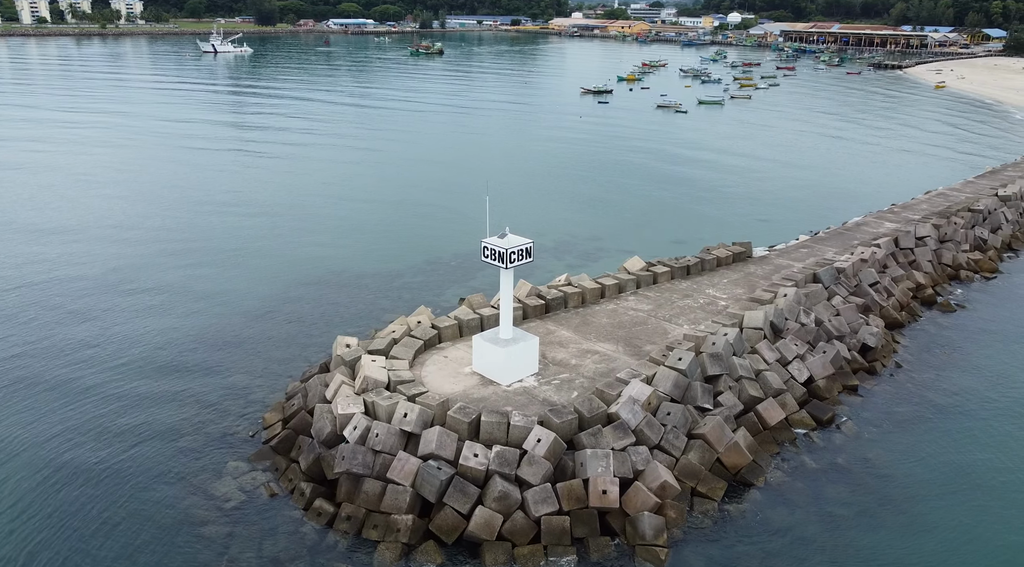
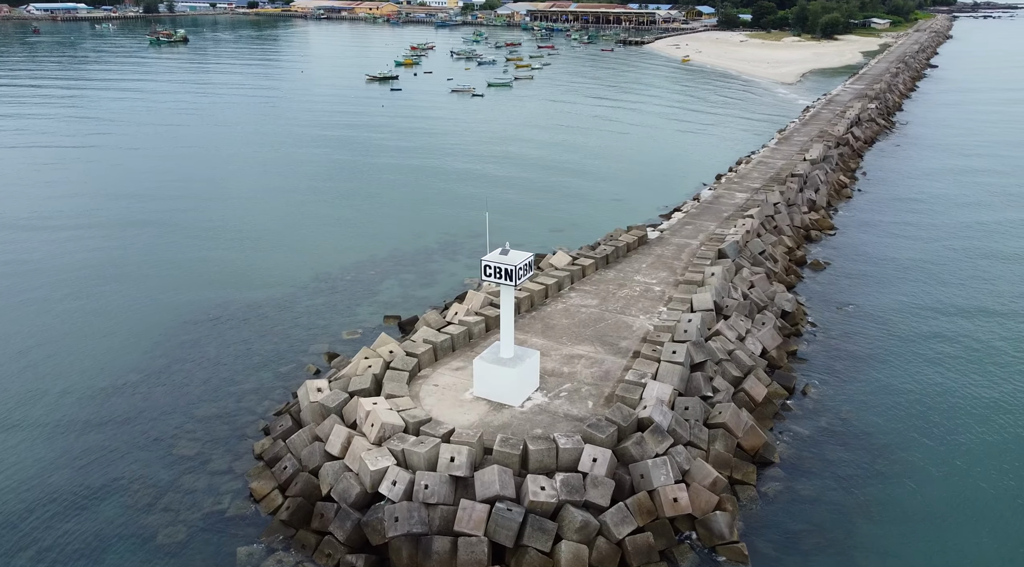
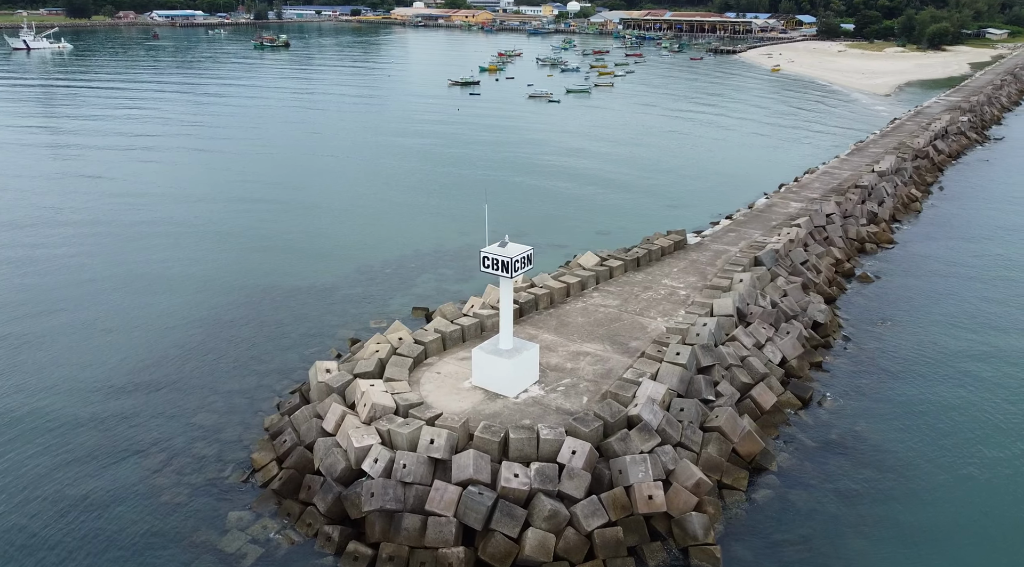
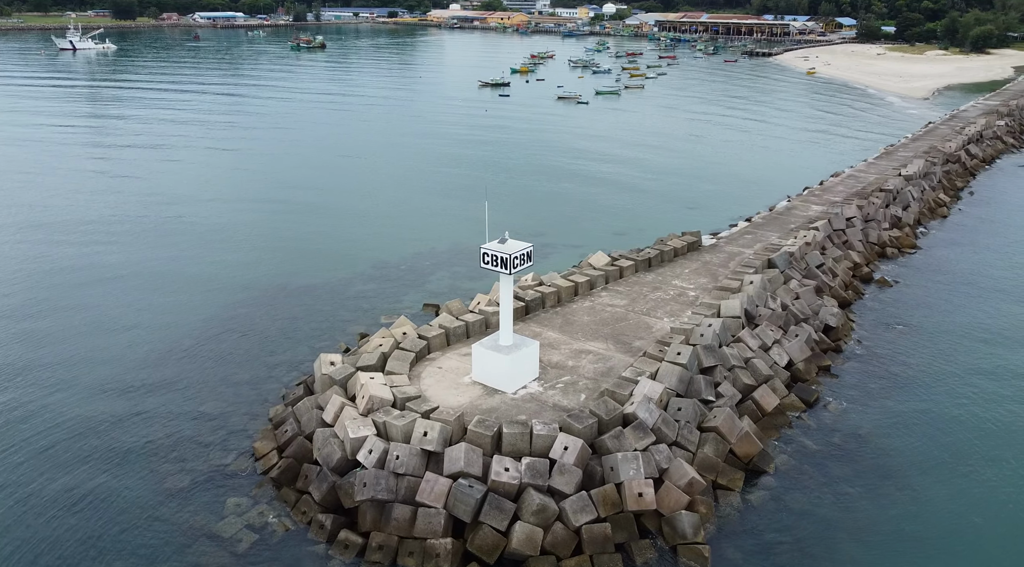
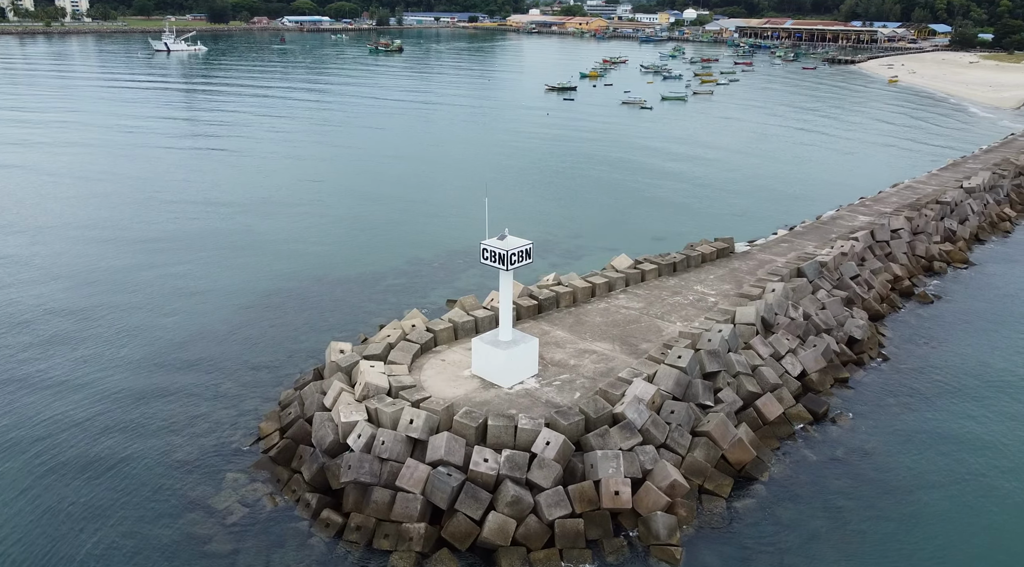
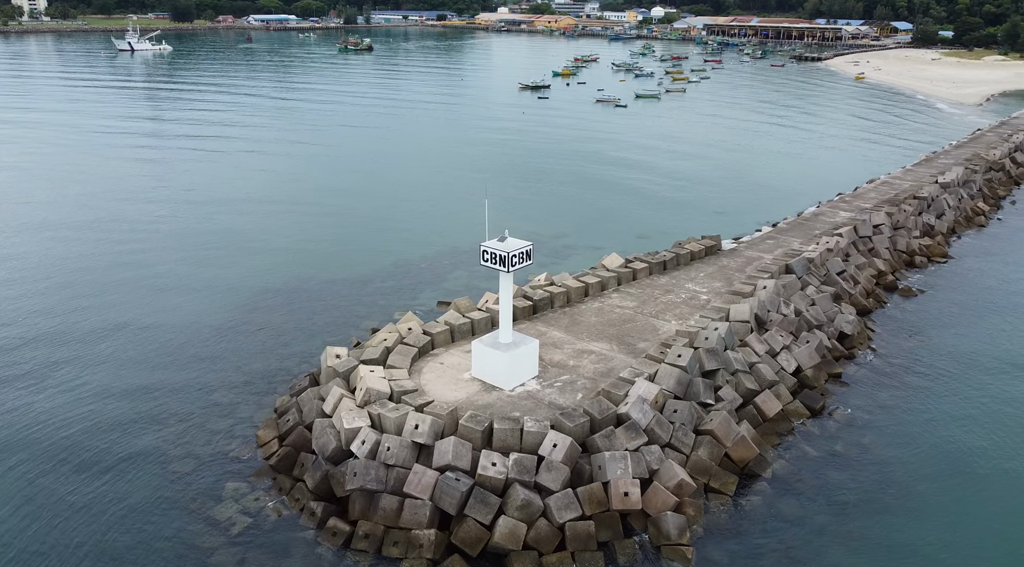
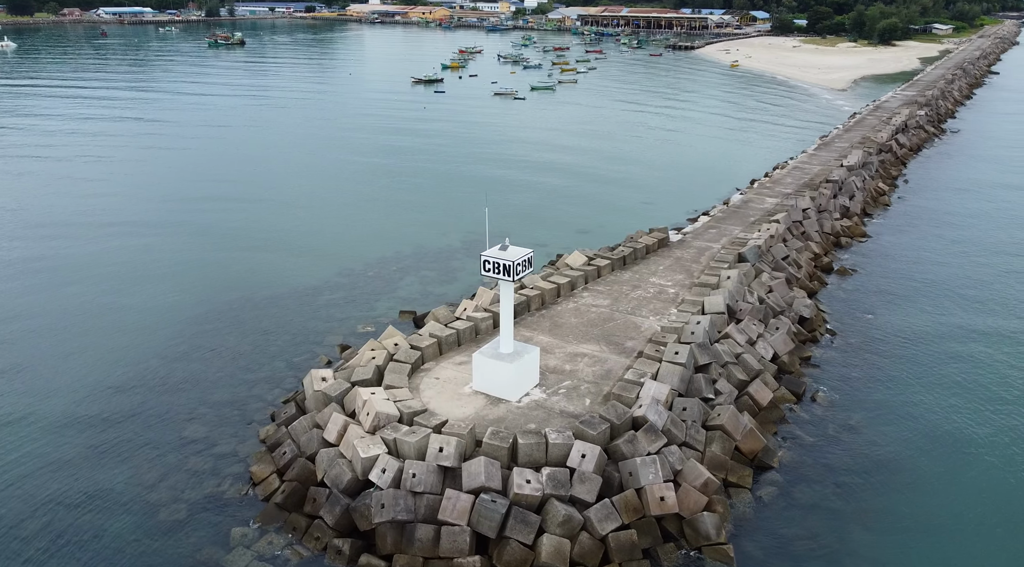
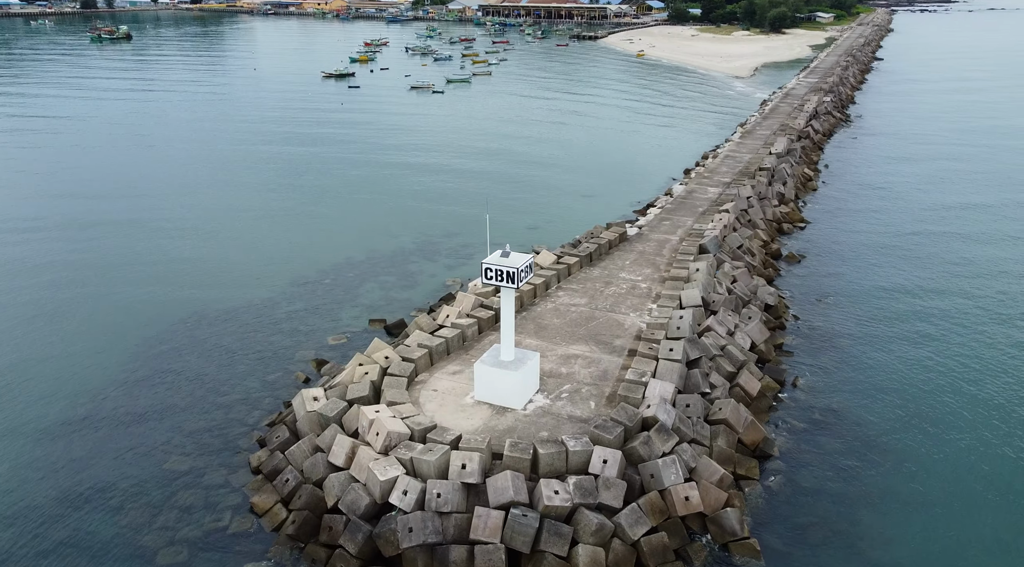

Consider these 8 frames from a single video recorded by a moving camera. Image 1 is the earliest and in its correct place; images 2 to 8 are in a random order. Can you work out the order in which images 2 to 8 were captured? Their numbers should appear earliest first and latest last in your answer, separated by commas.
5, 6, 4, 3, 7, 2, 8
